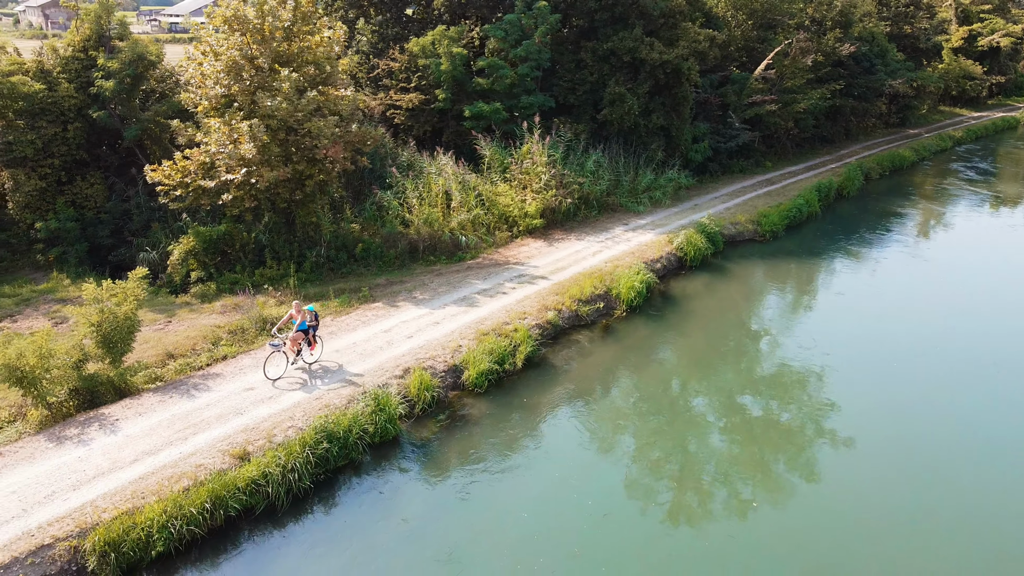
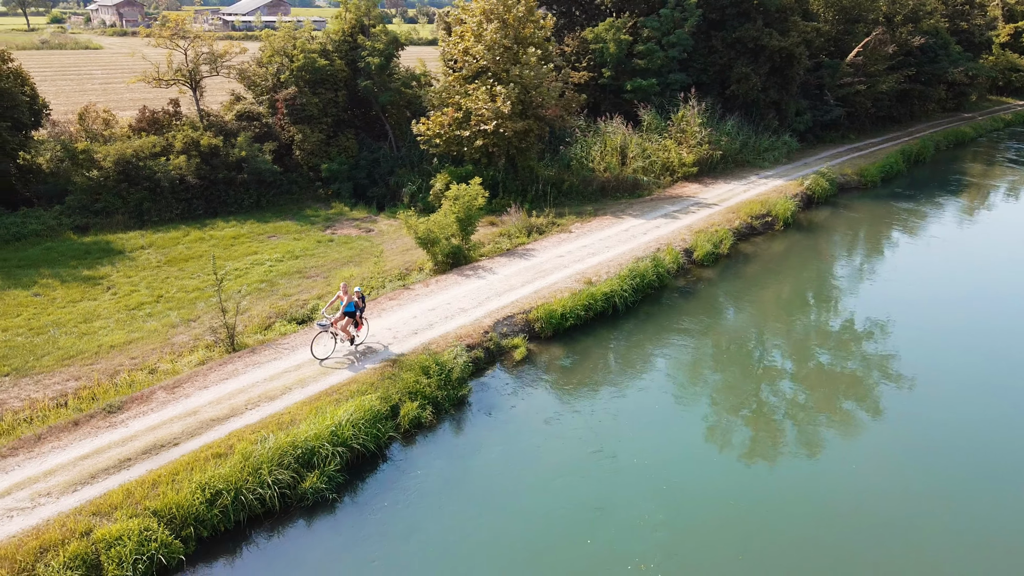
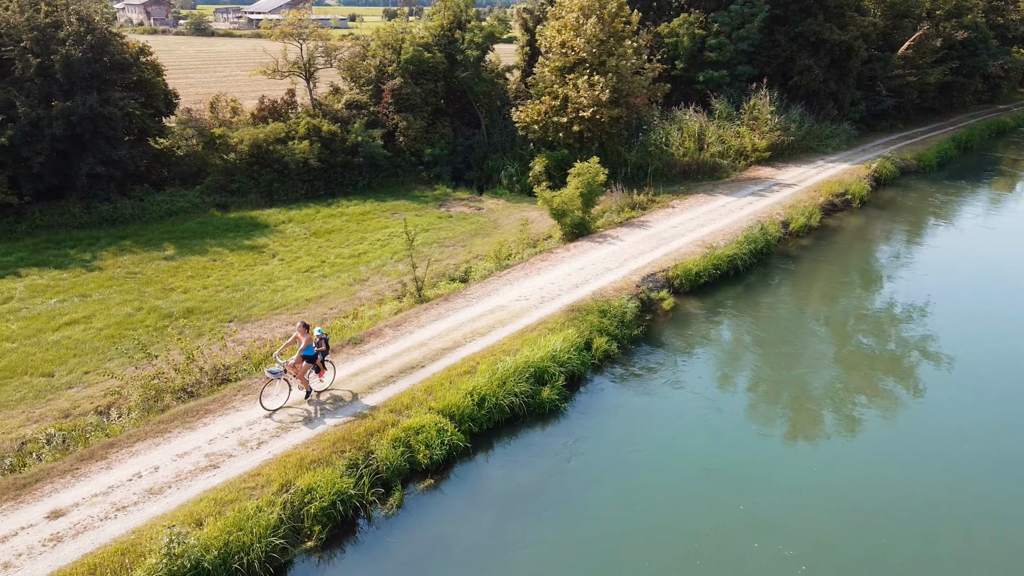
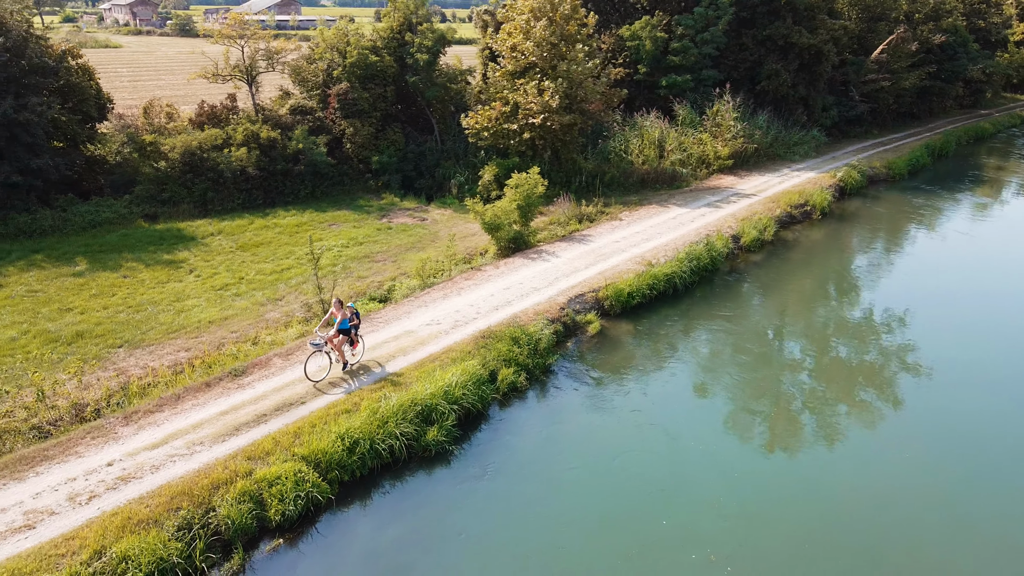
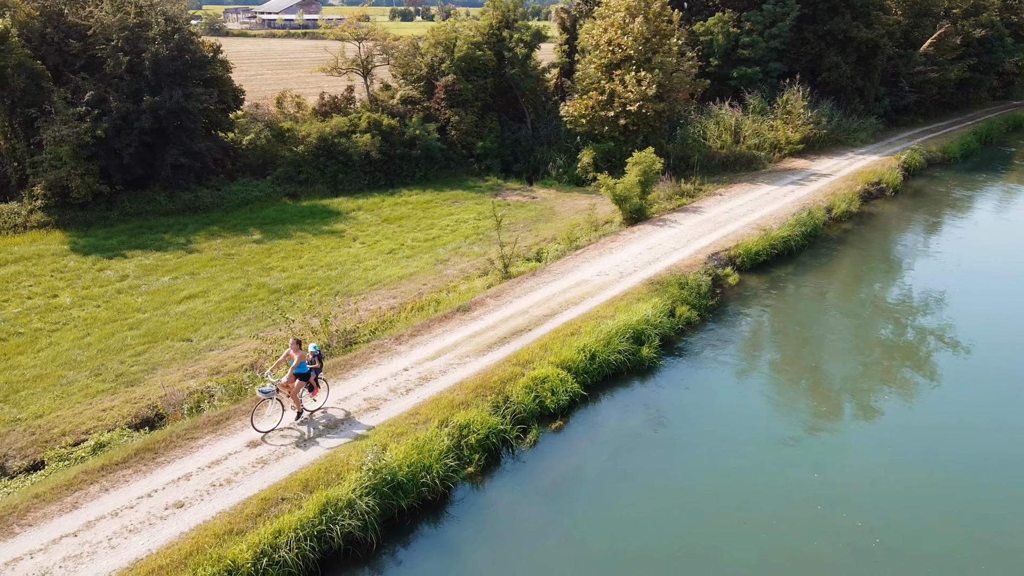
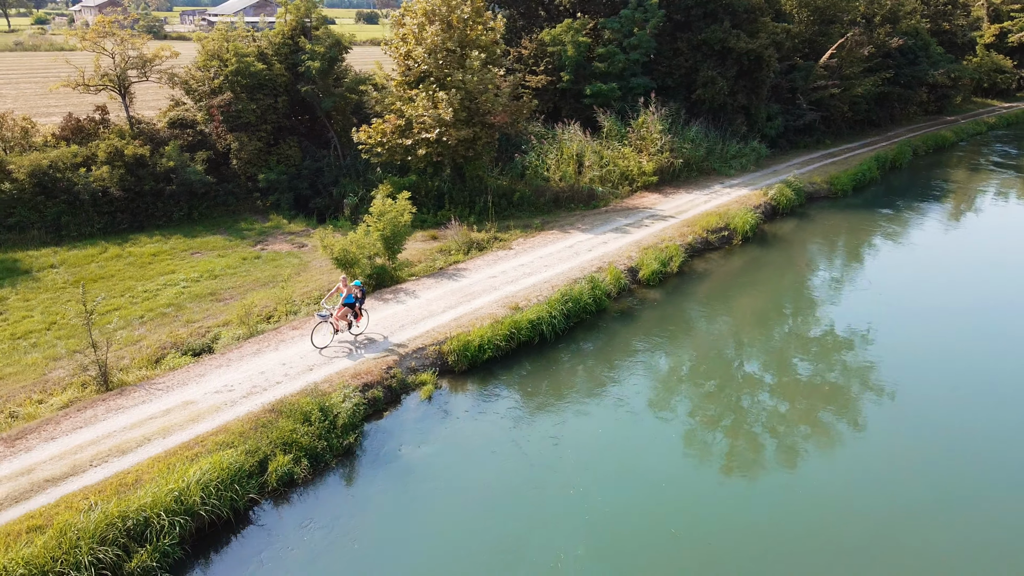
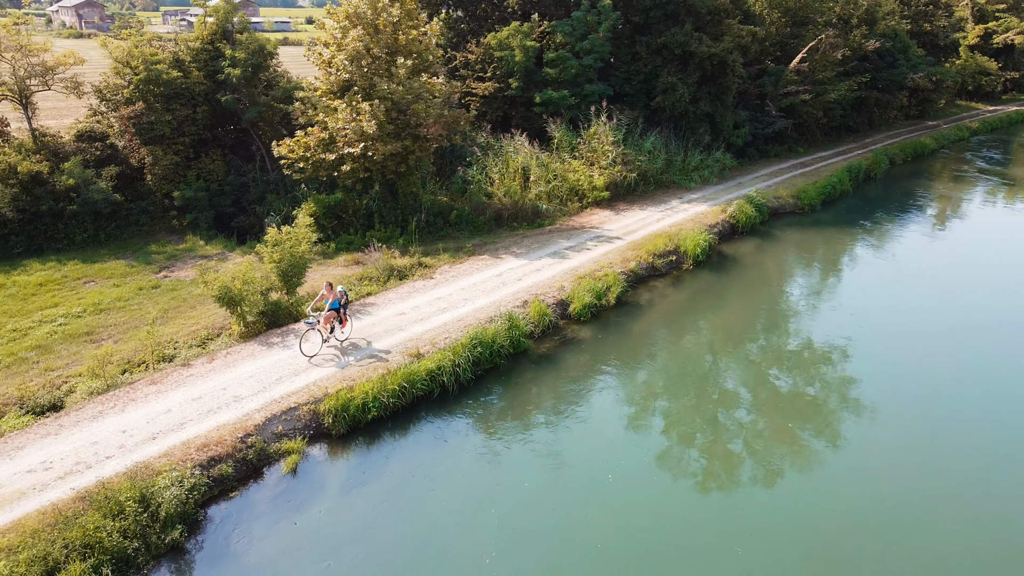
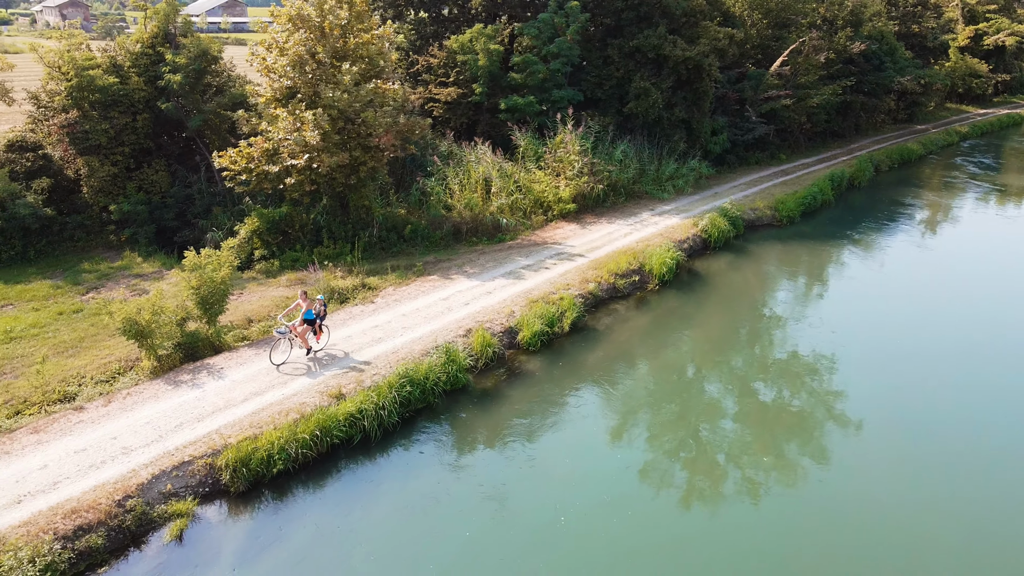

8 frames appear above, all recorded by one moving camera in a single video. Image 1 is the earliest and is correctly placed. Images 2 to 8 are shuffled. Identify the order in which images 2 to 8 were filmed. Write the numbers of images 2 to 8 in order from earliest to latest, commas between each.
8, 7, 6, 2, 4, 3, 5
